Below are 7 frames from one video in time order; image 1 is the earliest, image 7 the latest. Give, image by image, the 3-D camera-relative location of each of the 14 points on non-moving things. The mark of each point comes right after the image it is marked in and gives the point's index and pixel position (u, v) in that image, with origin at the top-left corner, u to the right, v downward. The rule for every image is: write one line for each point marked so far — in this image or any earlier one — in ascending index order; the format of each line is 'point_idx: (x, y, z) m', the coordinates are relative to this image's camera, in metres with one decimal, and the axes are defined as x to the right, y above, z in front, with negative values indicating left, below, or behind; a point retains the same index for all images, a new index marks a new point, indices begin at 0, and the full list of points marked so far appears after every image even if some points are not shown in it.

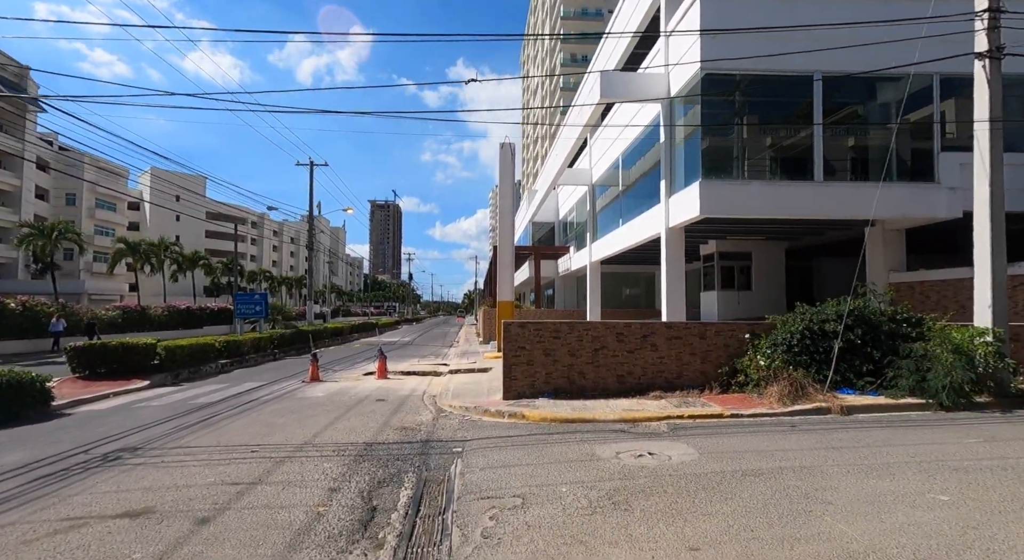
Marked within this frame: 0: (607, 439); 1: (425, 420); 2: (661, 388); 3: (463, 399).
0: (+1.2, -2.0, +6.7) m
1: (-1.4, -2.3, +8.8) m
2: (+2.7, -2.0, +9.7) m
3: (-0.9, -2.3, +10.2) m
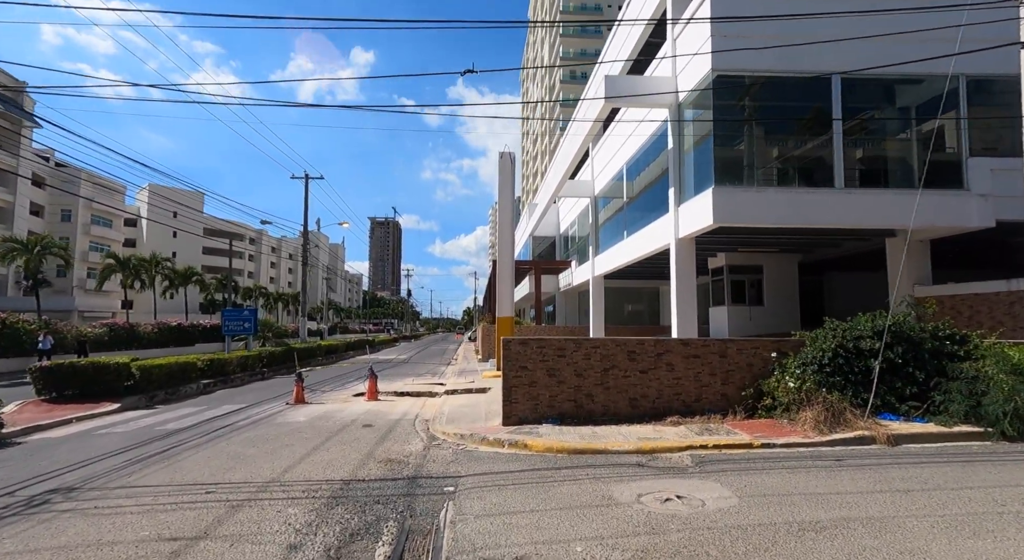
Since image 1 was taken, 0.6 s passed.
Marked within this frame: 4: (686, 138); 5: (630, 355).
0: (+1.2, -2.1, +5.7) m
1: (-1.4, -2.5, +7.8) m
2: (+2.7, -2.2, +8.7) m
3: (-0.9, -2.5, +9.2) m
4: (+4.6, +3.6, +14.0) m
5: (+2.0, -1.3, +8.9) m
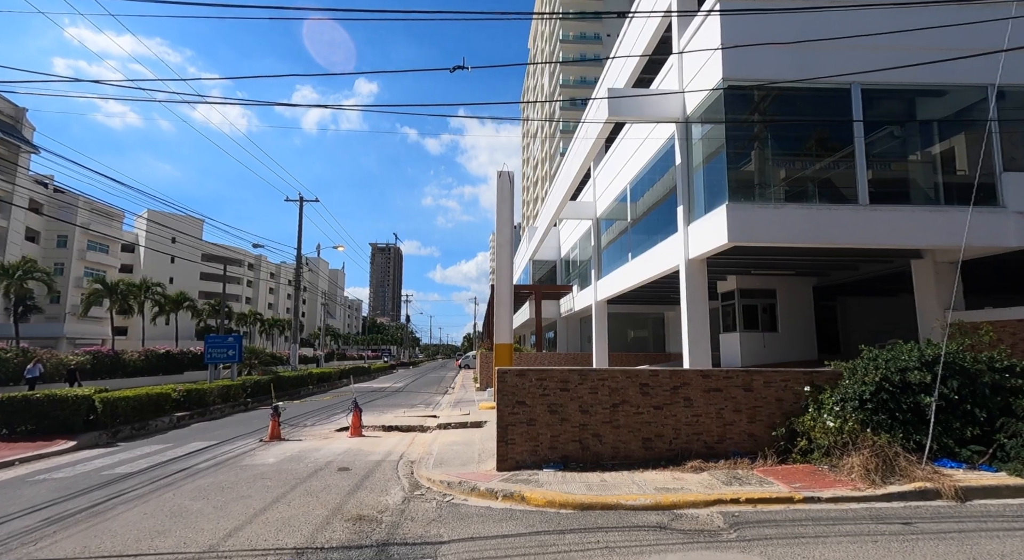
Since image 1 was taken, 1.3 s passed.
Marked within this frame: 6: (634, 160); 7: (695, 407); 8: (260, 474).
0: (+1.1, -2.3, +4.6) m
1: (-1.5, -2.8, +6.7) m
2: (+2.6, -2.5, +7.6) m
3: (-1.0, -2.9, +8.1) m
4: (+4.5, +3.1, +13.2) m
5: (+1.9, -1.6, +7.8) m
6: (+4.2, +4.1, +18.3) m
7: (+2.6, -1.8, +7.7) m
8: (-4.0, -3.0, +8.4) m
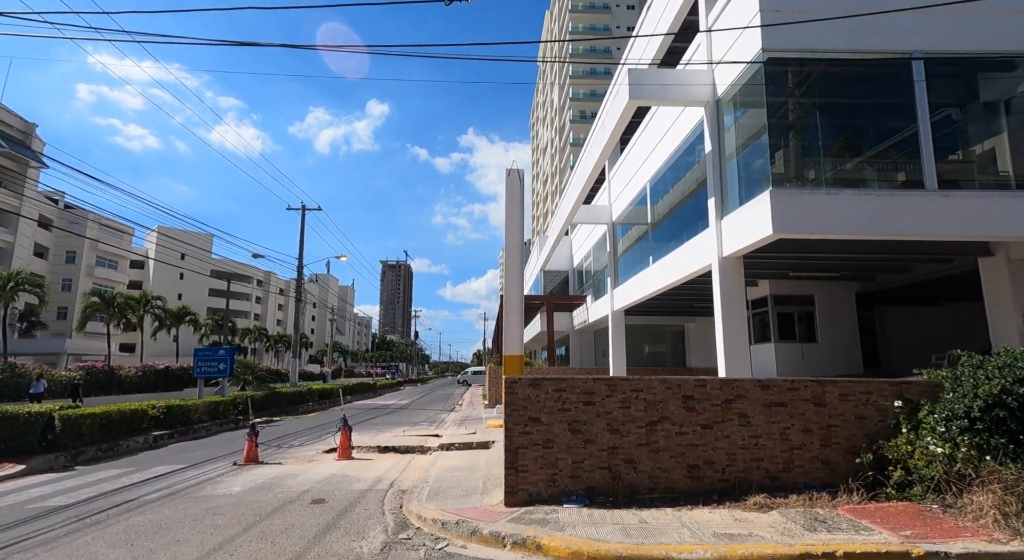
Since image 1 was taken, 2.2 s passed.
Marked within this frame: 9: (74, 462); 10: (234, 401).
0: (+1.2, -2.0, +3.0) m
1: (-1.4, -2.6, +5.2) m
2: (+2.8, -2.3, +6.0) m
3: (-0.8, -2.7, +6.5) m
4: (+4.7, +3.0, +11.7) m
5: (+2.0, -1.4, +6.2) m
6: (+4.5, +3.9, +16.9) m
7: (+2.8, -1.7, +6.1) m
8: (-3.8, -2.9, +6.9) m
9: (-9.3, -3.9, +11.4) m
10: (-10.3, -4.5, +19.8) m
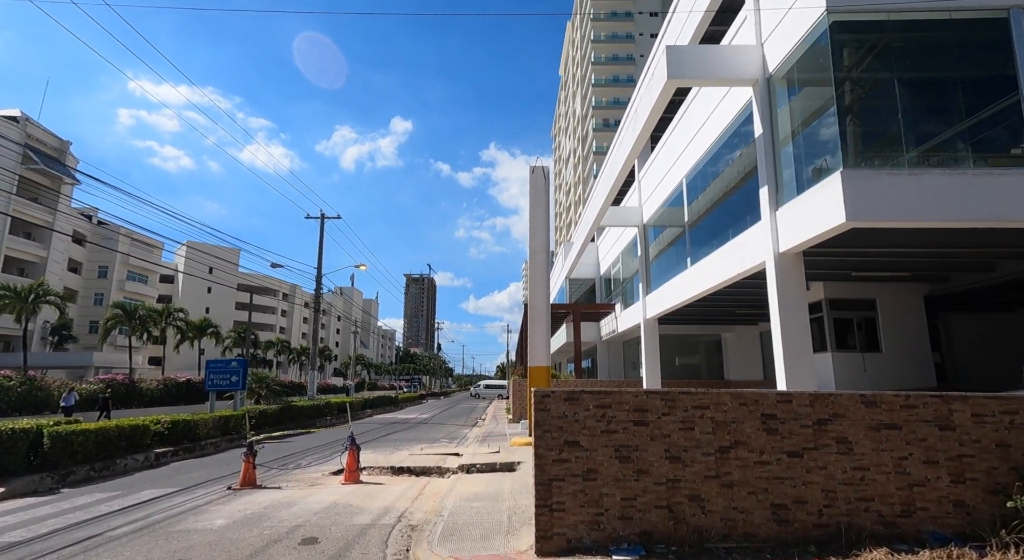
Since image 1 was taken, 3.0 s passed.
0: (+1.4, -1.9, +1.7) m
1: (-1.1, -2.5, +3.9) m
2: (+3.1, -2.2, +4.5) m
3: (-0.5, -2.6, +5.3) m
4: (+5.2, +3.1, +10.3) m
5: (+2.3, -1.3, +4.9) m
6: (+5.2, +3.8, +15.5) m
7: (+3.1, -1.5, +4.7) m
8: (-3.5, -2.9, +5.8) m
9: (-8.8, -4.0, +10.5) m
10: (-9.4, -4.8, +18.9) m
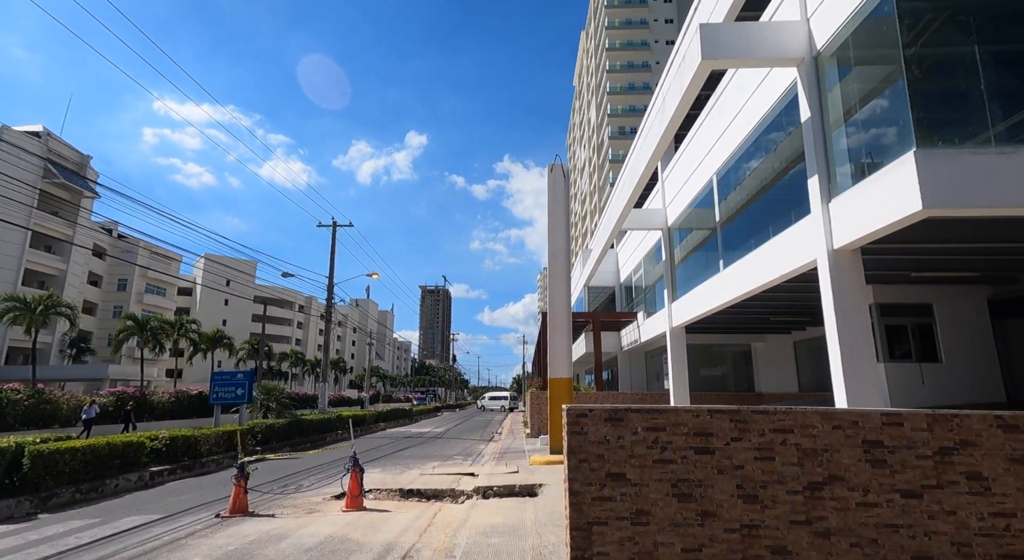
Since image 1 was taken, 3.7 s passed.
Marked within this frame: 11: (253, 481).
0: (+1.5, -1.7, +0.6) m
1: (-0.9, -2.4, +2.9) m
2: (+3.3, -2.1, +3.4) m
3: (-0.3, -2.6, +4.2) m
4: (+5.5, +3.0, +9.2) m
5: (+2.5, -1.2, +3.7) m
6: (+5.7, +3.7, +14.4) m
7: (+3.3, -1.4, +3.6) m
8: (-3.2, -2.8, +4.8) m
9: (-8.4, -4.1, +9.6) m
10: (-8.8, -5.1, +18.0) m
11: (-5.1, -3.9, +10.5) m
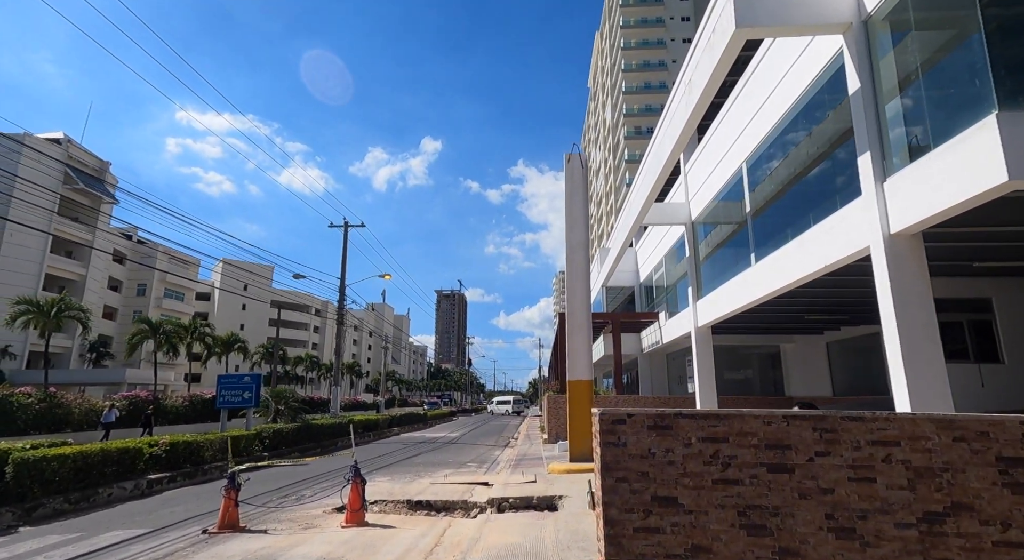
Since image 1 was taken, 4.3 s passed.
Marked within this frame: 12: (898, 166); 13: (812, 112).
0: (+1.5, -1.5, -0.3) m
1: (-0.9, -2.2, +2.0) m
2: (+3.3, -1.9, +2.4) m
3: (-0.2, -2.4, +3.3) m
4: (+5.8, +3.2, +8.2) m
5: (+2.6, -1.0, +2.8) m
6: (+6.0, +3.8, +13.4) m
7: (+3.3, -1.2, +2.6) m
8: (-3.1, -2.7, +4.0) m
9: (-8.1, -4.0, +9.0) m
10: (-8.2, -5.0, +17.4) m
11: (-4.7, -3.8, +9.7) m
12: (+5.8, +1.7, +8.0) m
13: (+5.9, +3.3, +10.6) m
